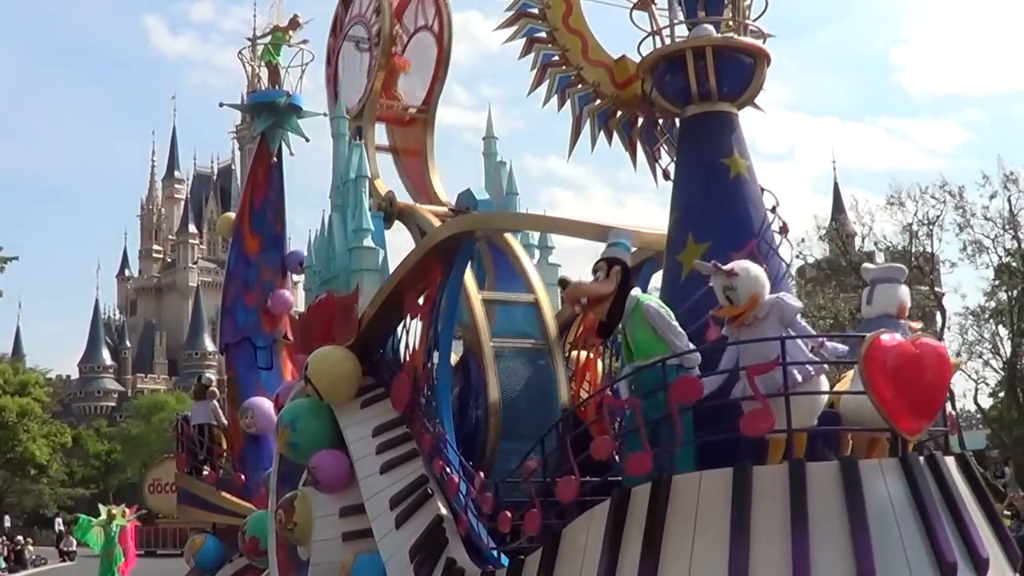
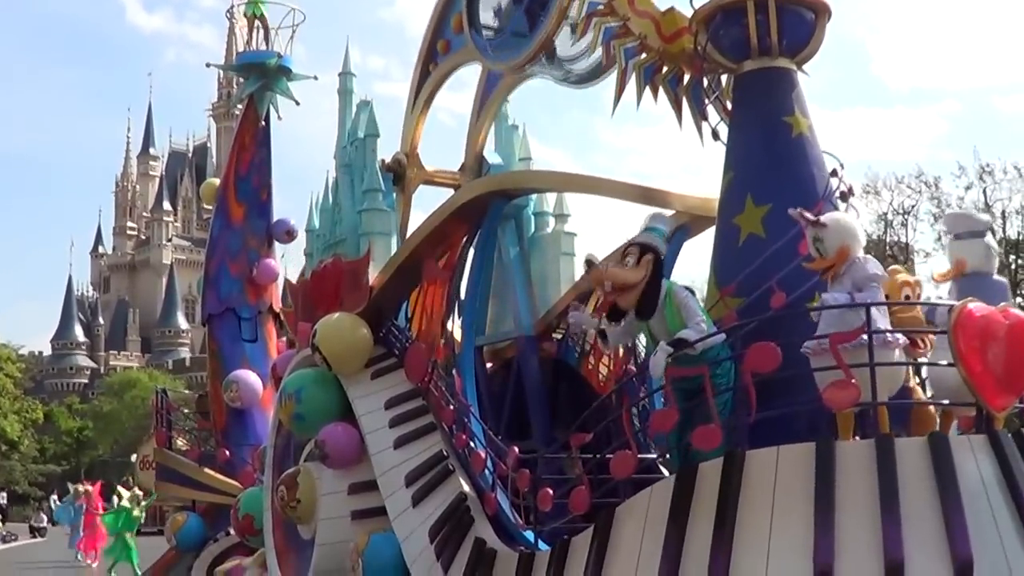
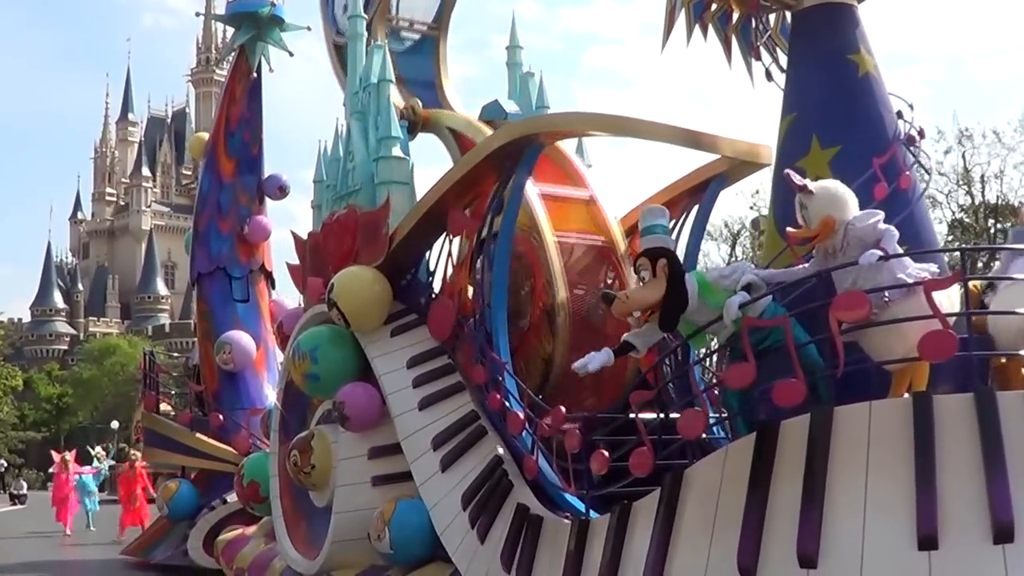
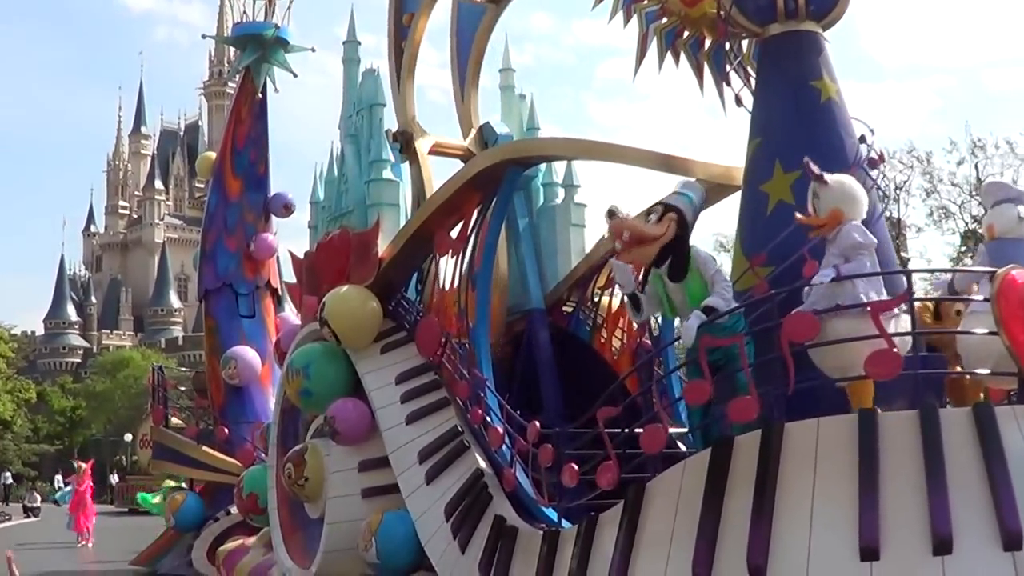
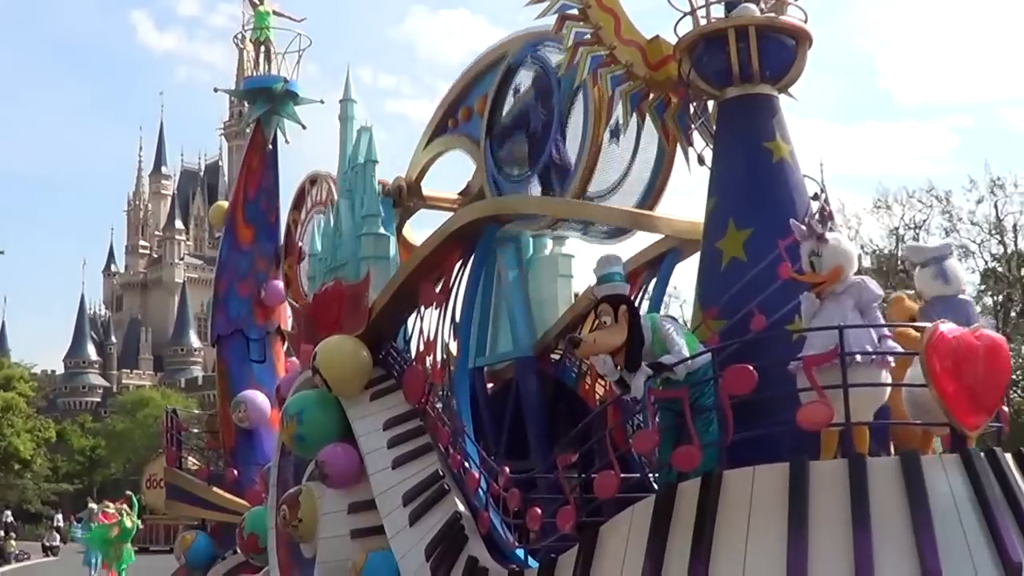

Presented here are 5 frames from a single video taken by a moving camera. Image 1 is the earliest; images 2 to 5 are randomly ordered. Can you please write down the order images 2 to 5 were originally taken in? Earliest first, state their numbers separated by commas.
5, 2, 4, 3
